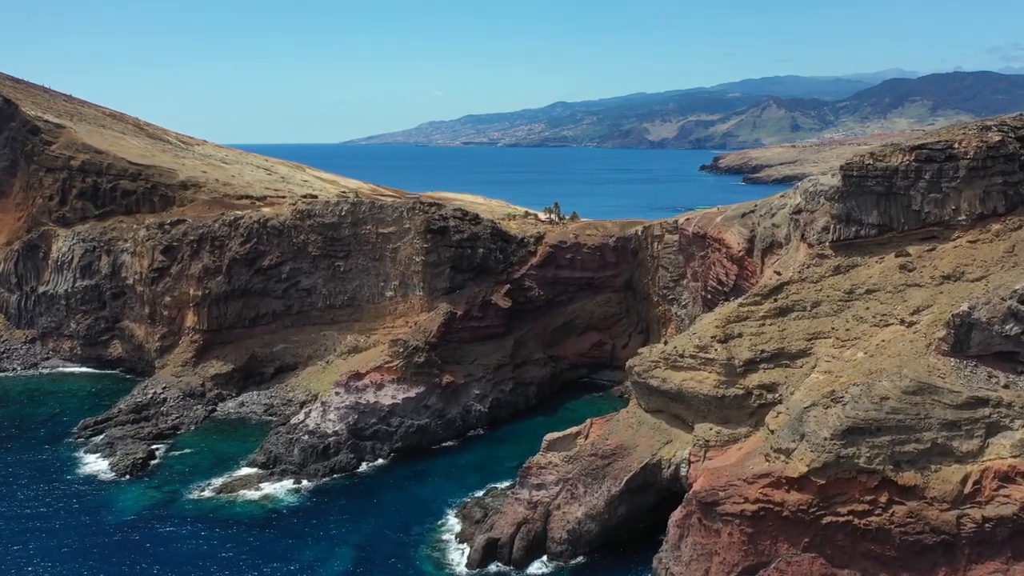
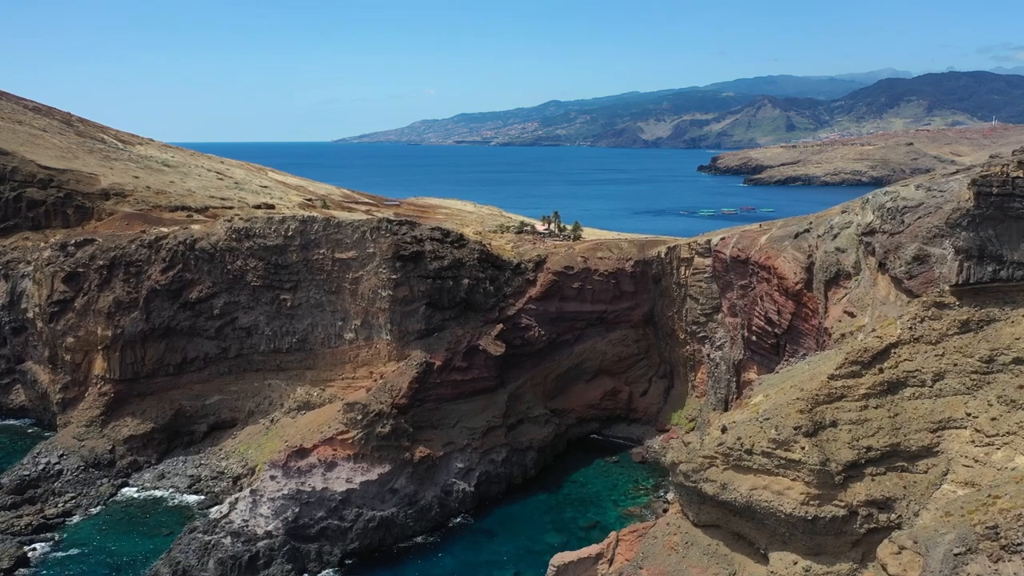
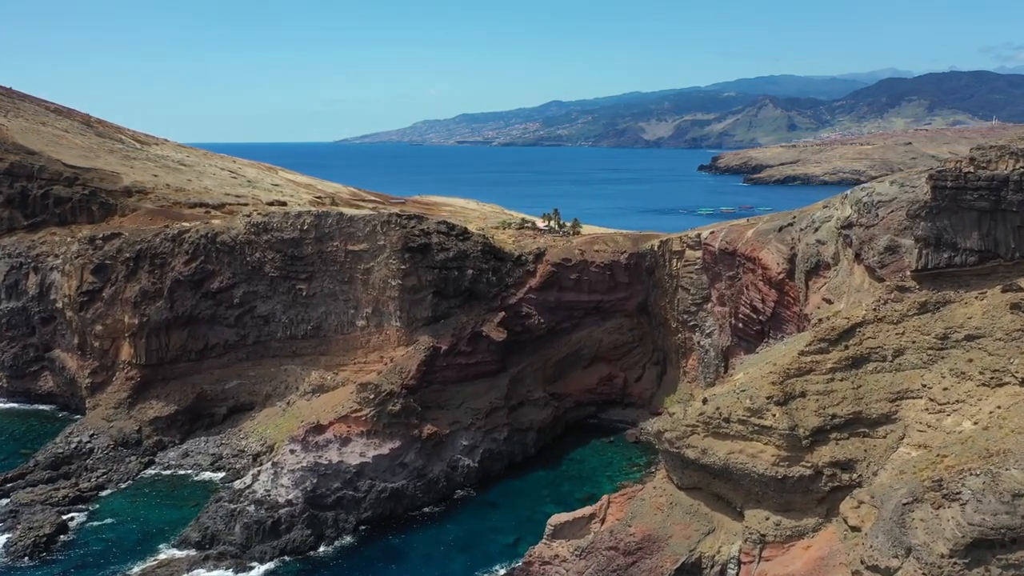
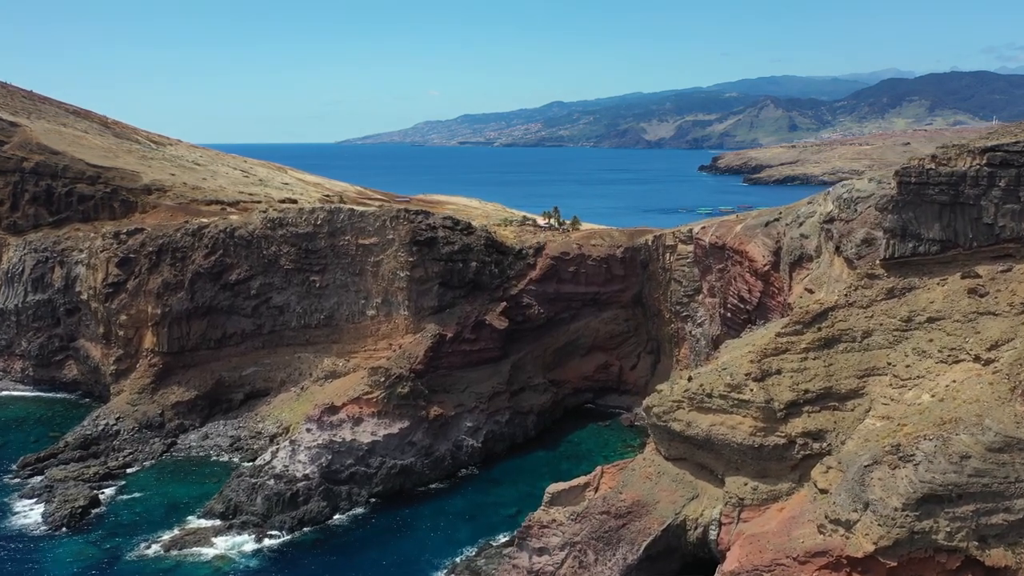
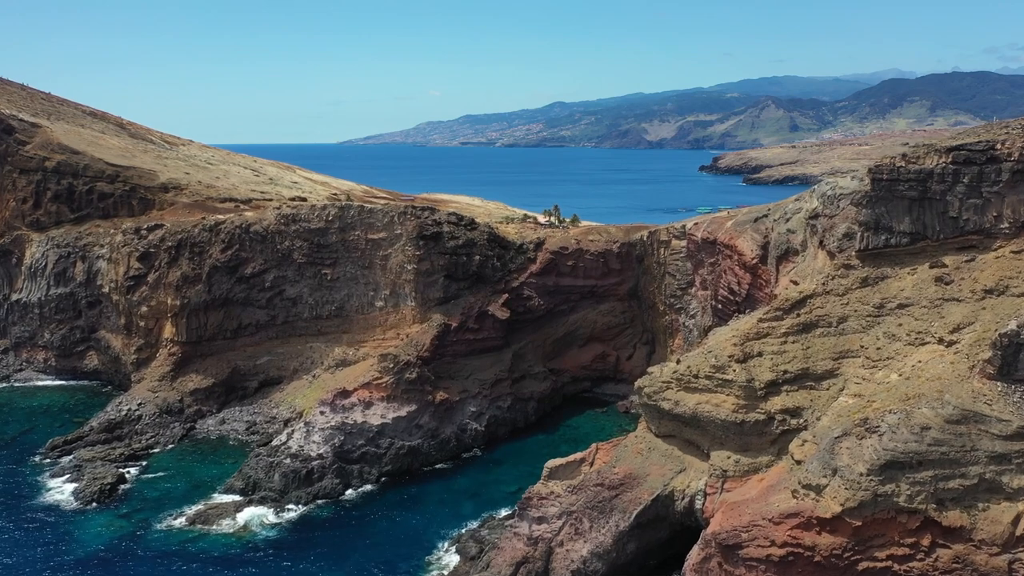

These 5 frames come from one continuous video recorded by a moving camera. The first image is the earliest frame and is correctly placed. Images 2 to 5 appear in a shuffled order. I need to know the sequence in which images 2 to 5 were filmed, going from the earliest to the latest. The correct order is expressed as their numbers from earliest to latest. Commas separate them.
5, 4, 3, 2
